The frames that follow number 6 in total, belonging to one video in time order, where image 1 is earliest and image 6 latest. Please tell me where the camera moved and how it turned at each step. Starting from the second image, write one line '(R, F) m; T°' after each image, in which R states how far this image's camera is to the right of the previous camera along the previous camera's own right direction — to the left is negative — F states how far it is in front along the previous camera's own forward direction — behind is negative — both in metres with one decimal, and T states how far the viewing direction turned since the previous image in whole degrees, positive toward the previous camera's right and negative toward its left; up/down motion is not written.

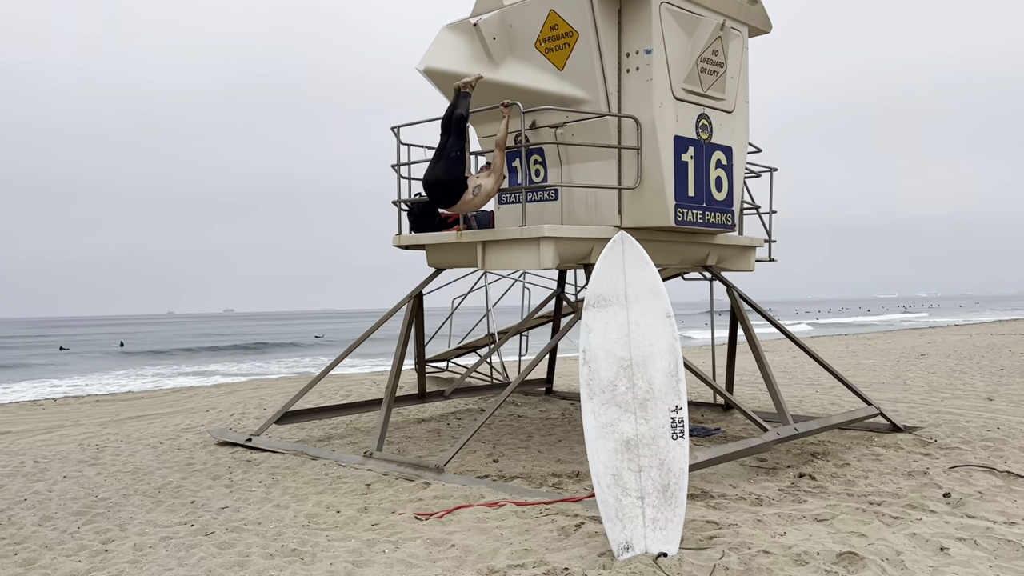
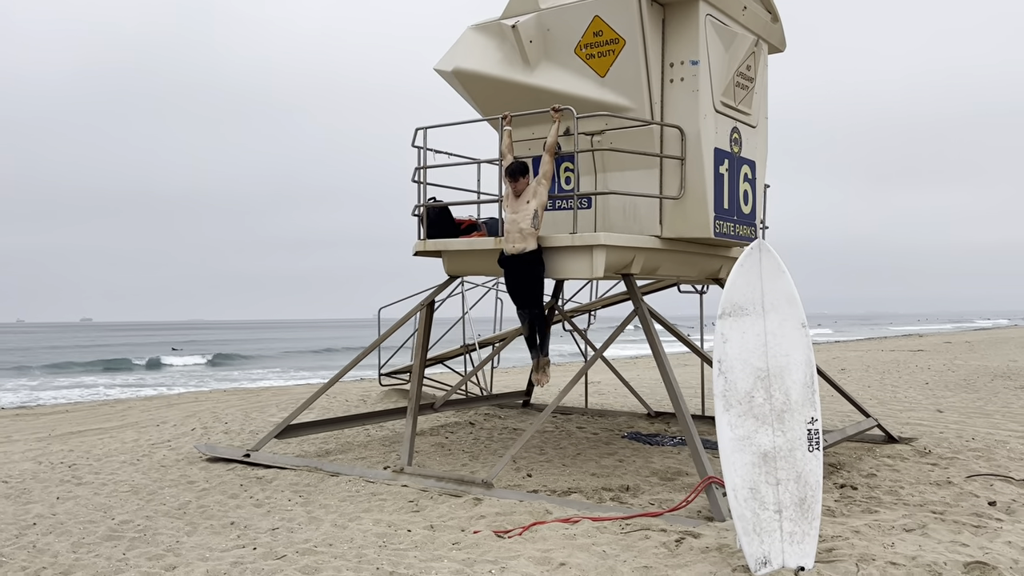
(-1.1, +0.2) m; +8°
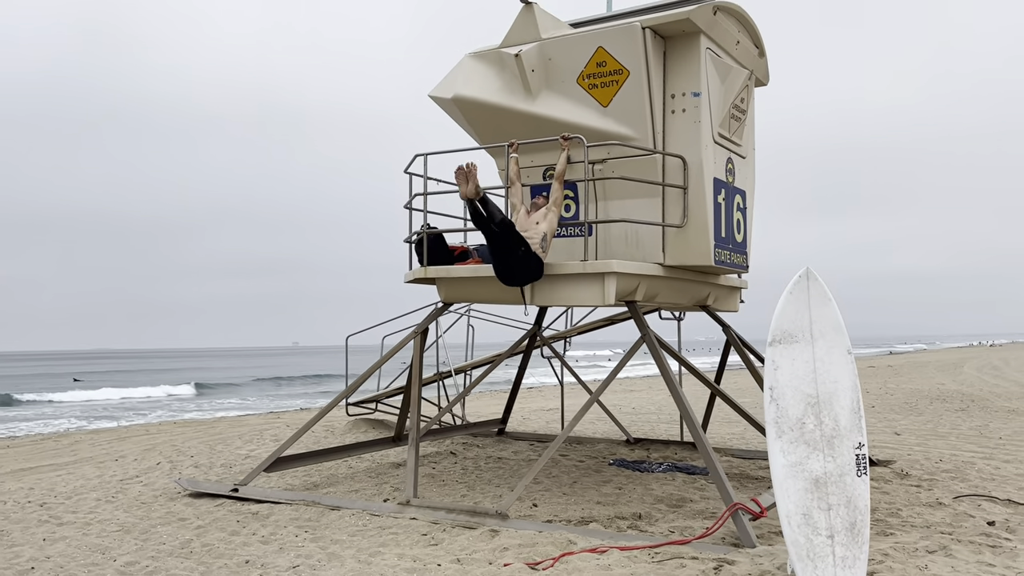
(-0.6, +0.1) m; +5°
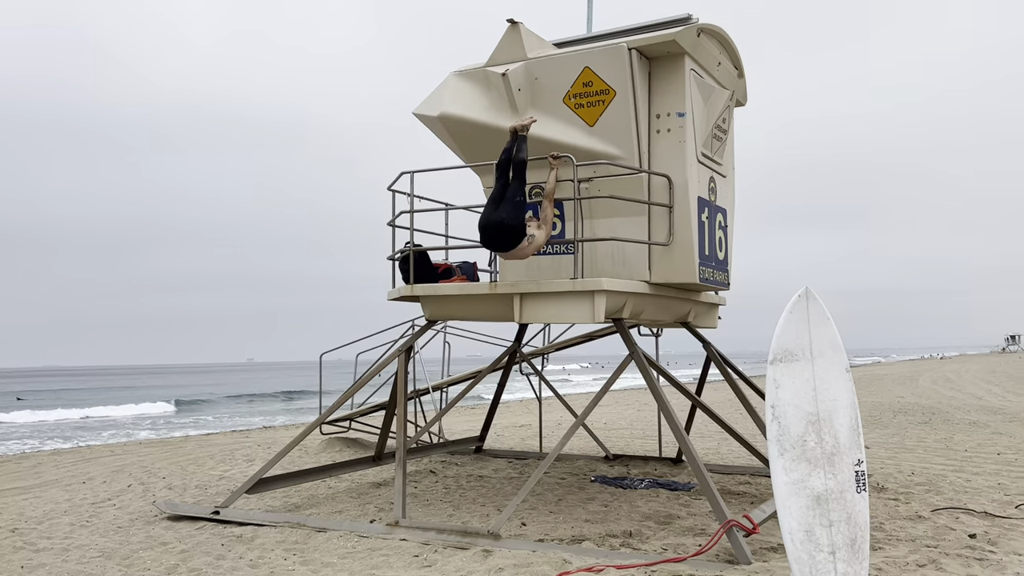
(-0.2, 0.0) m; +3°
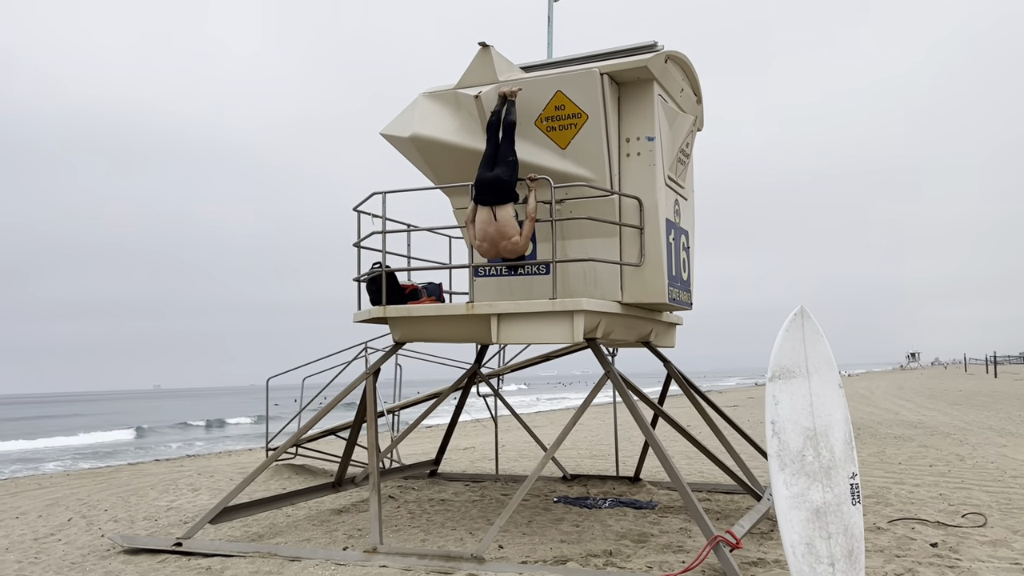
(-0.4, 0.0) m; +5°
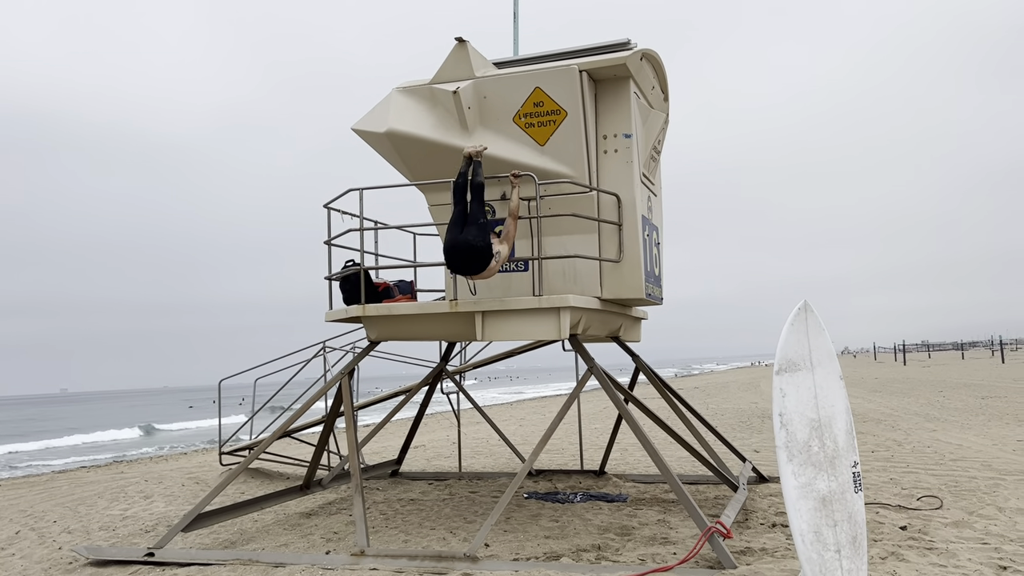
(-0.4, 0.0) m; +5°
